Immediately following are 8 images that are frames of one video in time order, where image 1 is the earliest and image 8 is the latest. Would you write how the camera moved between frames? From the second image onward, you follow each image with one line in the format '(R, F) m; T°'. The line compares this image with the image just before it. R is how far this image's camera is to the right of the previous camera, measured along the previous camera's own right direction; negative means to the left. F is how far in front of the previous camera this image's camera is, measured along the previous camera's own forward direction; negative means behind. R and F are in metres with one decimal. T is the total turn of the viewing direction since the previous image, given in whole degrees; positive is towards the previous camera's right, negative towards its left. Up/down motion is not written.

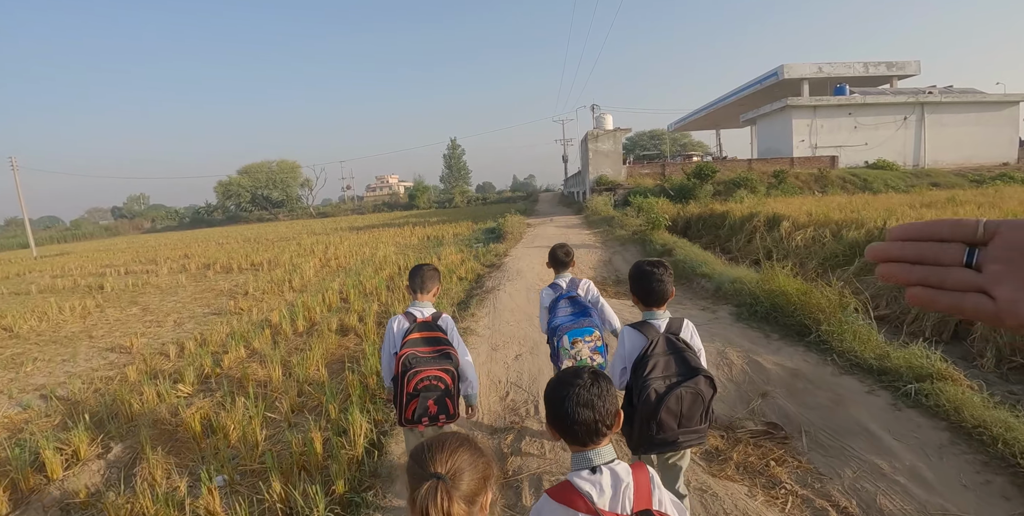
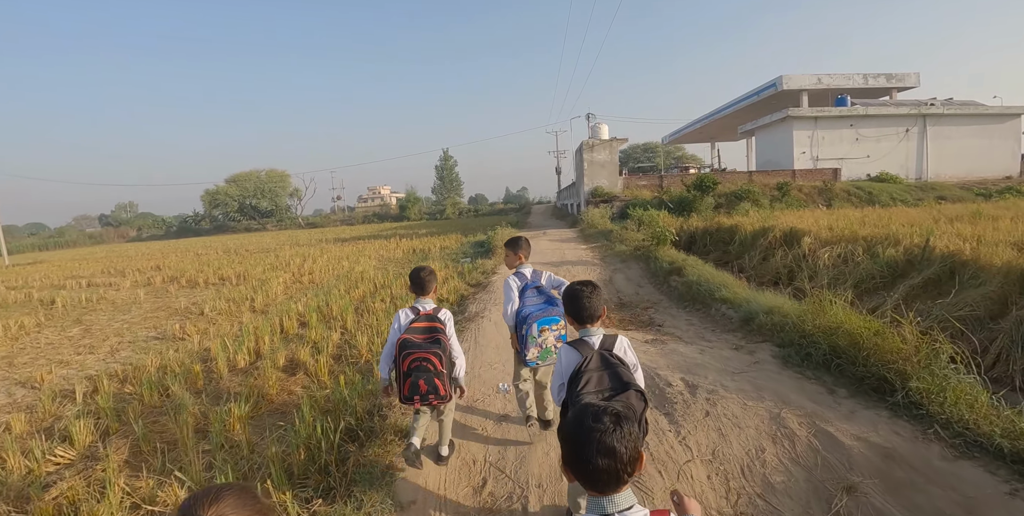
(+0.1, +1.1) m; +1°
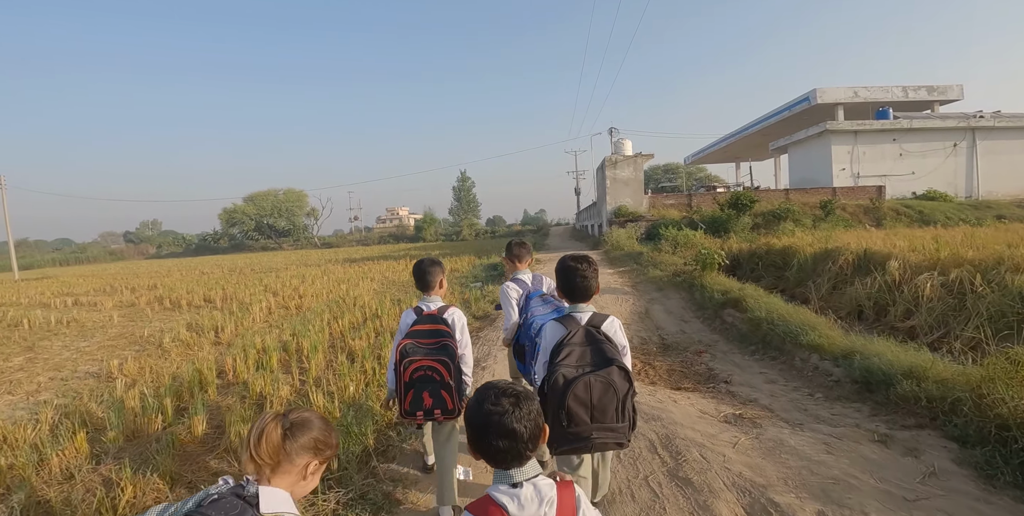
(0.0, +1.6) m; -2°
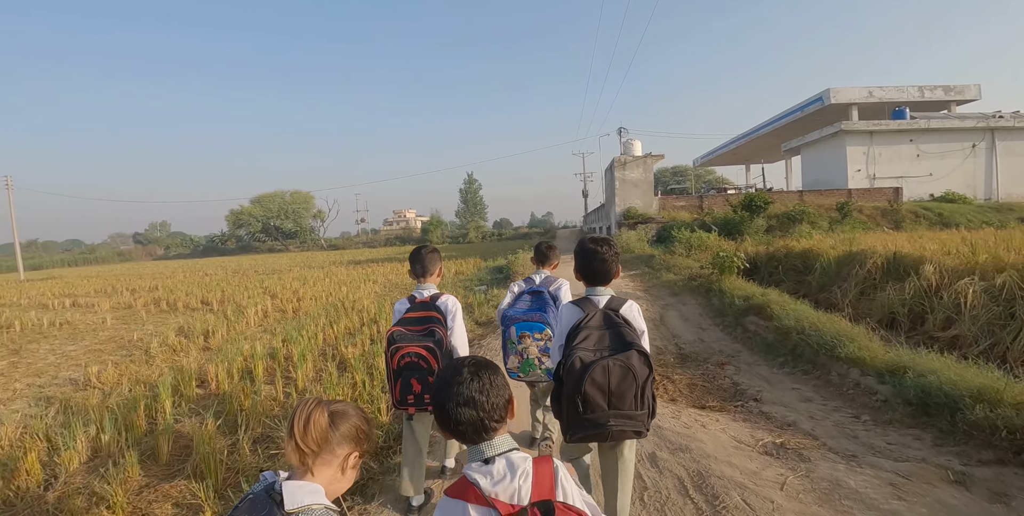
(0.0, +0.4) m; -1°
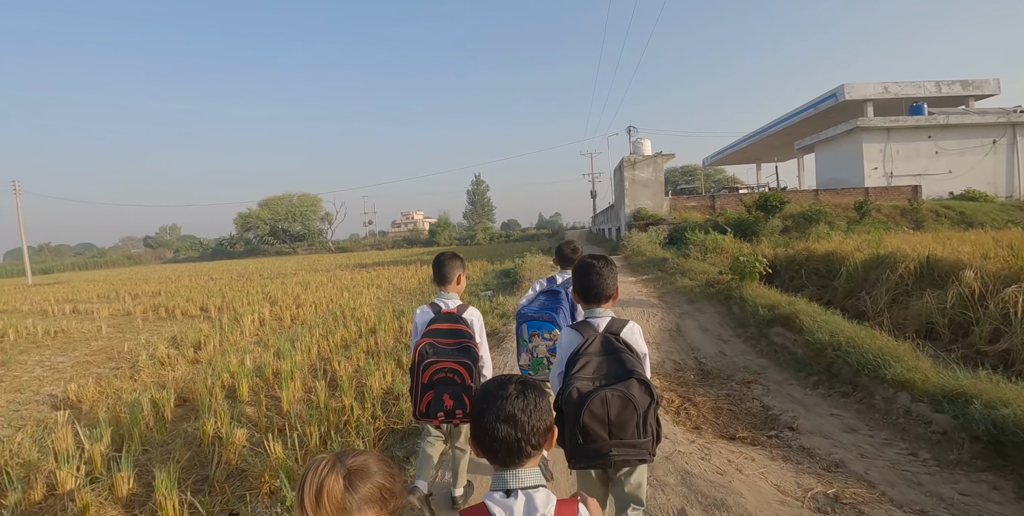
(0.0, +0.4) m; -1°
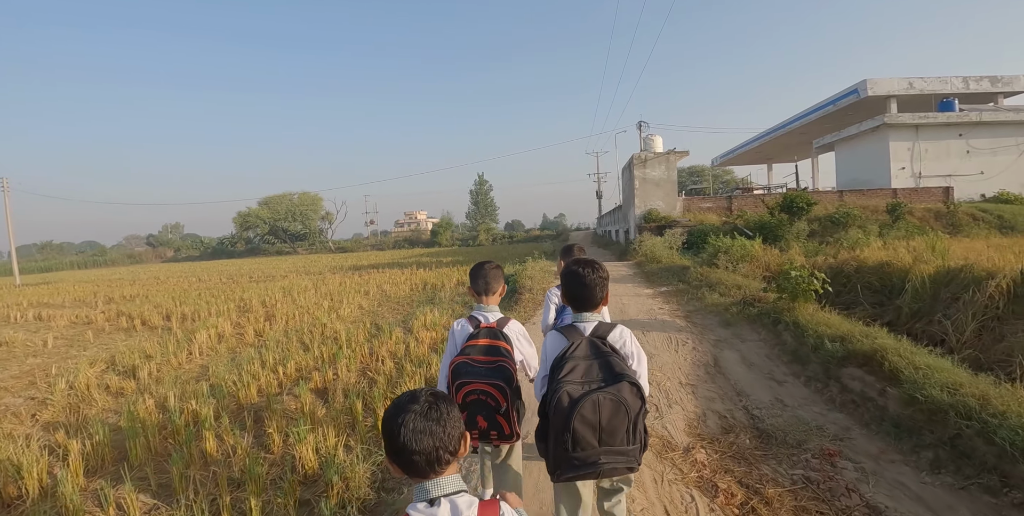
(+0.1, +1.3) m; 0°
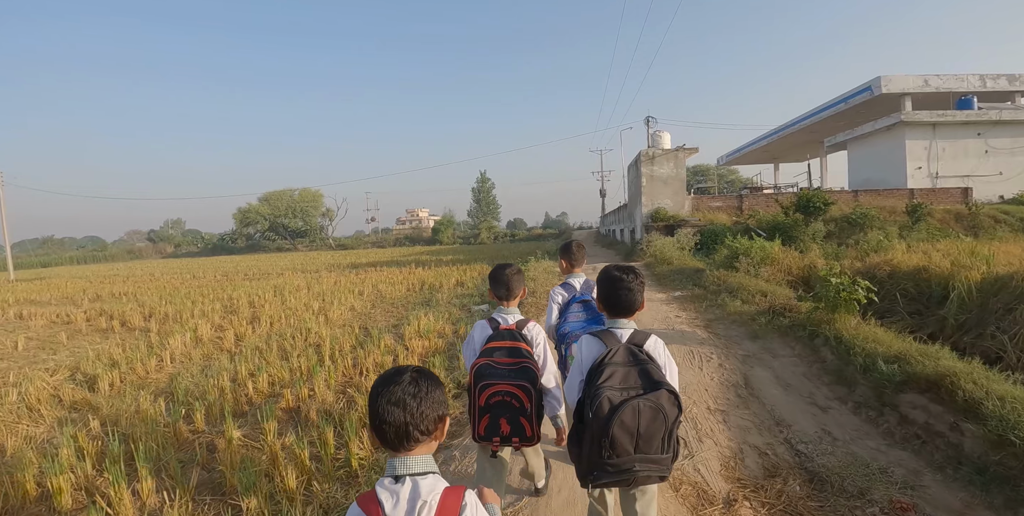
(0.0, +0.6) m; 0°
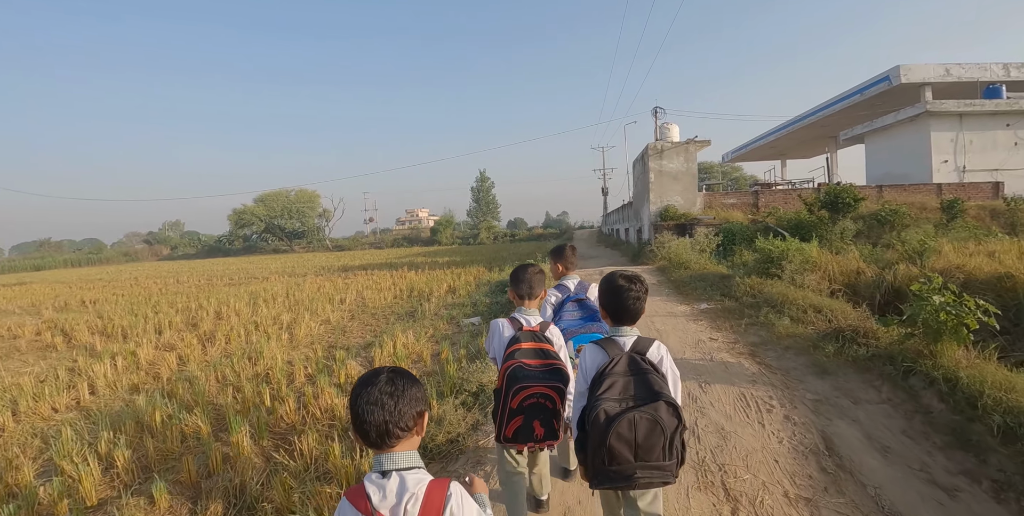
(+0.1, +1.2) m; 0°
